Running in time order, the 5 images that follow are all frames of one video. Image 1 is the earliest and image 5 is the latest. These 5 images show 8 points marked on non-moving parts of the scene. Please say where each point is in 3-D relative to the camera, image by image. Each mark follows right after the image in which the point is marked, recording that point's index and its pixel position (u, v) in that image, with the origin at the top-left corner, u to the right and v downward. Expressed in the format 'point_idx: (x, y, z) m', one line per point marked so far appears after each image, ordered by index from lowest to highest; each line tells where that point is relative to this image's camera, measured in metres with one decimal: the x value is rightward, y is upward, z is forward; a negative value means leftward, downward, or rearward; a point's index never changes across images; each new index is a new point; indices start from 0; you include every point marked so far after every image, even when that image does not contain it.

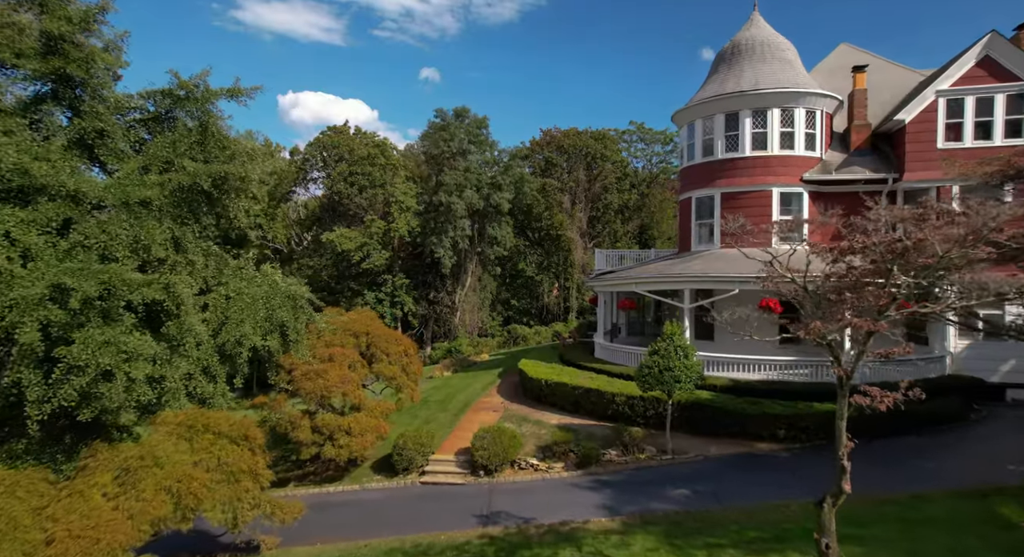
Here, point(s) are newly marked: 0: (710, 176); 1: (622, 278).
0: (+6.2, +3.2, +18.6) m
1: (+3.4, -0.1, +18.7) m
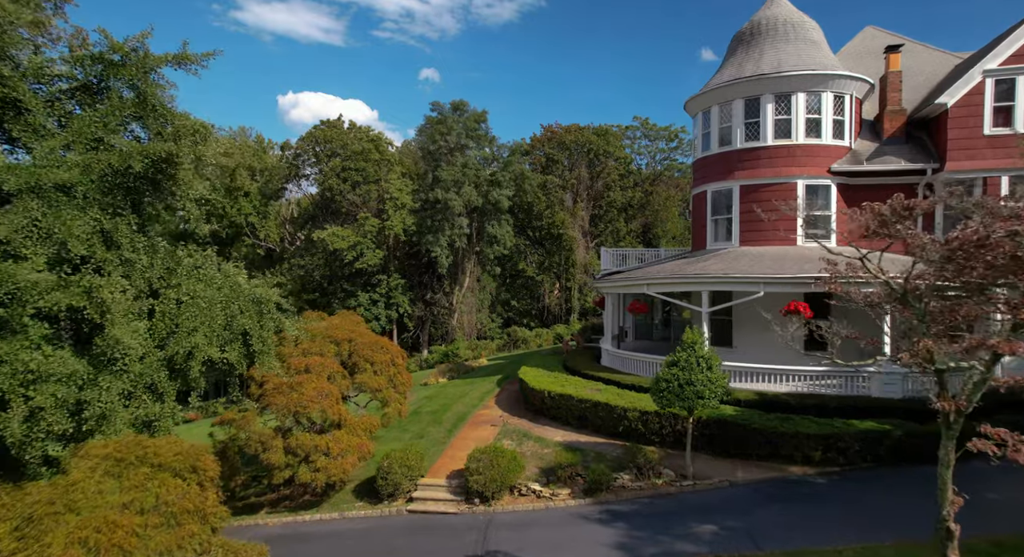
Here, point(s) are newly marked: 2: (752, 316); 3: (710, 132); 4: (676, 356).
0: (+6.1, +3.2, +17.1) m
1: (+3.3, -0.1, +17.2) m
2: (+6.4, -1.1, +16.1) m
3: (+5.8, +4.3, +17.7) m
4: (+3.1, -1.5, +11.4) m
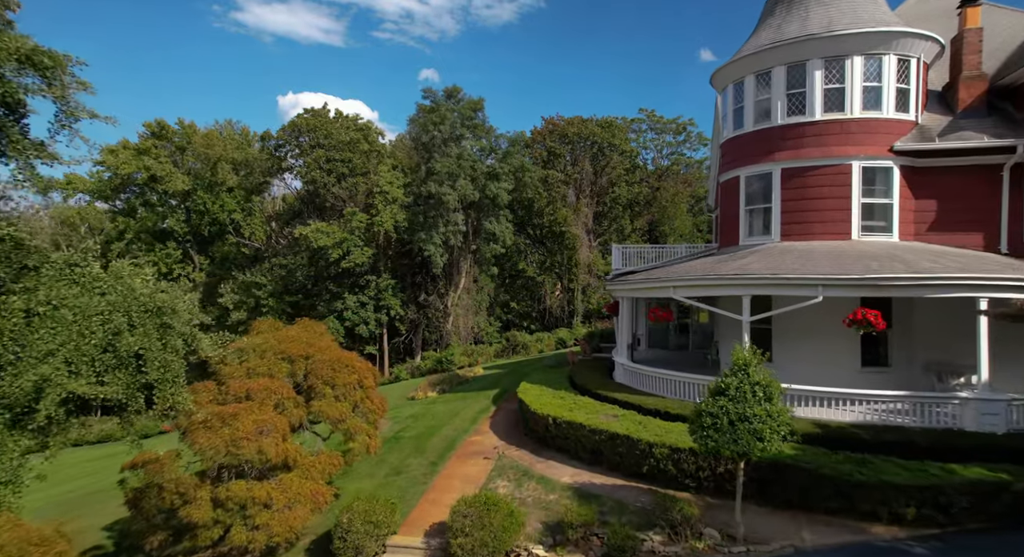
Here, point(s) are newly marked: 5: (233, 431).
0: (+6.1, +3.1, +14.4) m
1: (+3.3, -0.1, +14.5) m
2: (+6.3, -1.1, +13.4) m
3: (+5.8, +4.3, +15.0) m
4: (+3.1, -1.5, +8.7) m
5: (-4.2, -2.3, +9.0) m
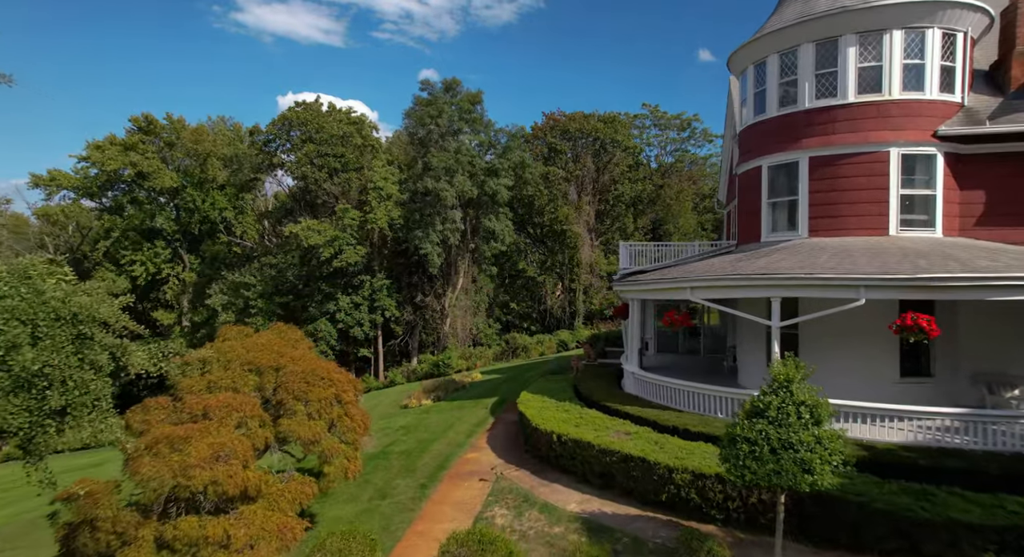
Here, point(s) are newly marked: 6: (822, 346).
0: (+6.1, +3.1, +13.0) m
1: (+3.3, -0.1, +13.1) m
2: (+6.3, -1.1, +12.0) m
3: (+5.8, +4.3, +13.6) m
4: (+3.1, -1.5, +7.4) m
5: (-4.3, -2.3, +7.7) m
6: (+6.2, -1.3, +12.0) m
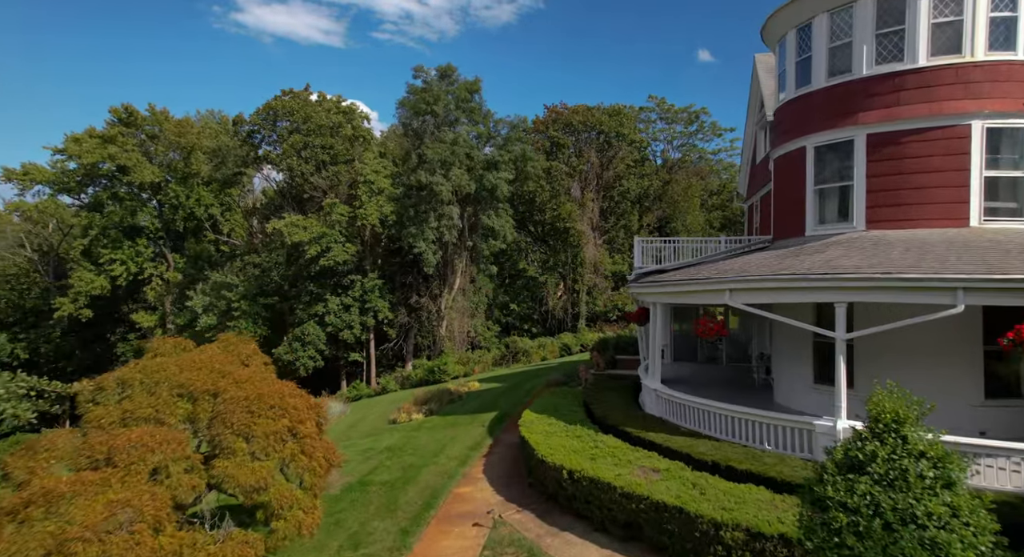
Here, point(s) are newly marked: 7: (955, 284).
0: (+6.1, +3.1, +10.9) m
1: (+3.3, -0.1, +11.0) m
2: (+6.3, -1.1, +9.9) m
3: (+5.8, +4.3, +11.5) m
4: (+3.1, -1.5, +5.3) m
5: (-4.2, -2.3, +5.6) m
6: (+6.2, -1.3, +9.9) m
7: (+5.8, -0.1, +8.0) m
